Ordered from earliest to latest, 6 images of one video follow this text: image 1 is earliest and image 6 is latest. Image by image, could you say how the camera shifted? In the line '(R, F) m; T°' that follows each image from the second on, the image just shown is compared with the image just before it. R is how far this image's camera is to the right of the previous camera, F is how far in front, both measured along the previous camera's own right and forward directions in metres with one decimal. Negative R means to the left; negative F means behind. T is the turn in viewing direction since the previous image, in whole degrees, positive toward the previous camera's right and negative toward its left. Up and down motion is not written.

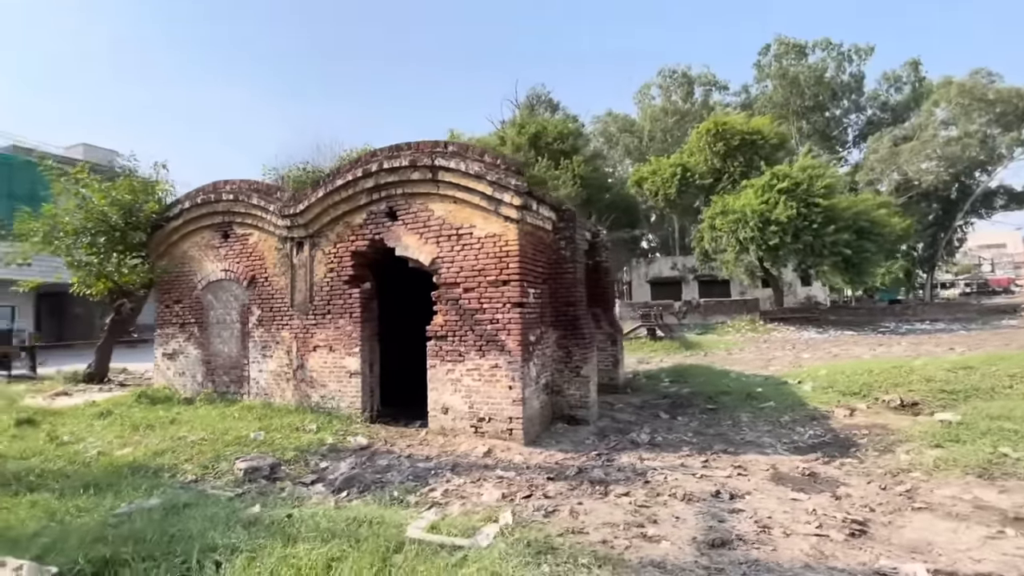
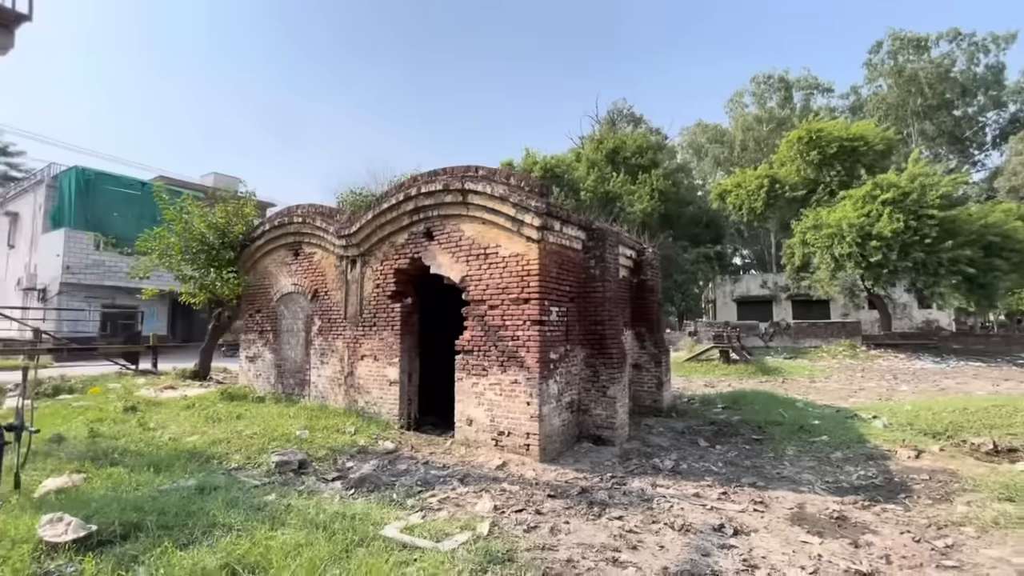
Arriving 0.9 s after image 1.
(+1.0, -0.1) m; -10°
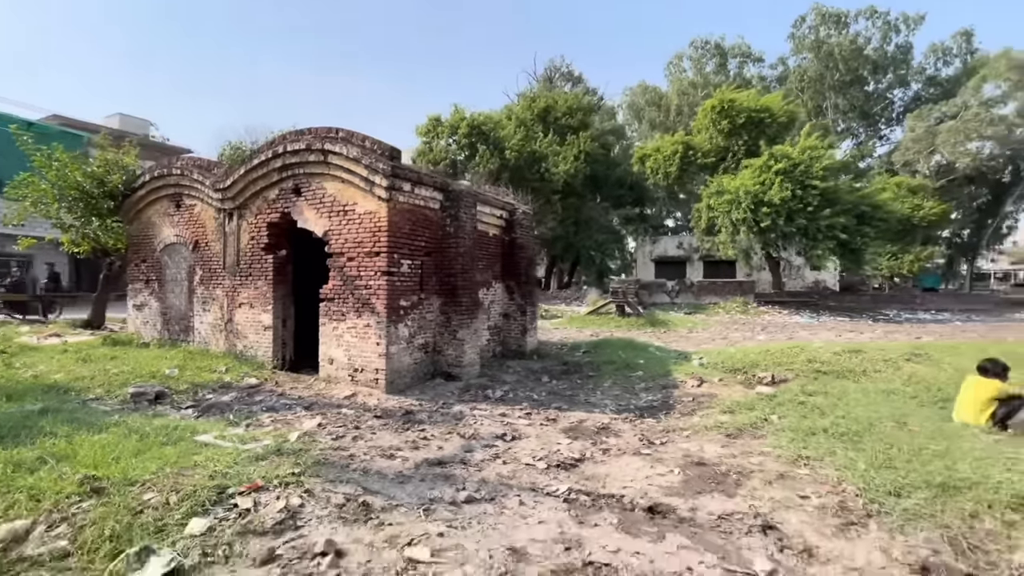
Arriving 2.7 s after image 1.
(+1.7, -1.1) m; +6°
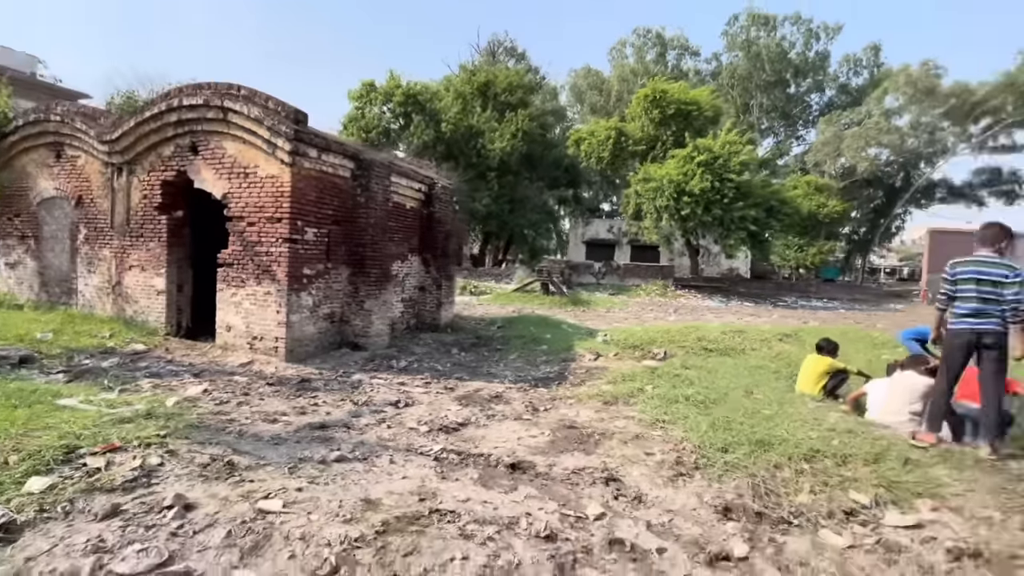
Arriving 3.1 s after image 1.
(+0.6, -0.3) m; +7°
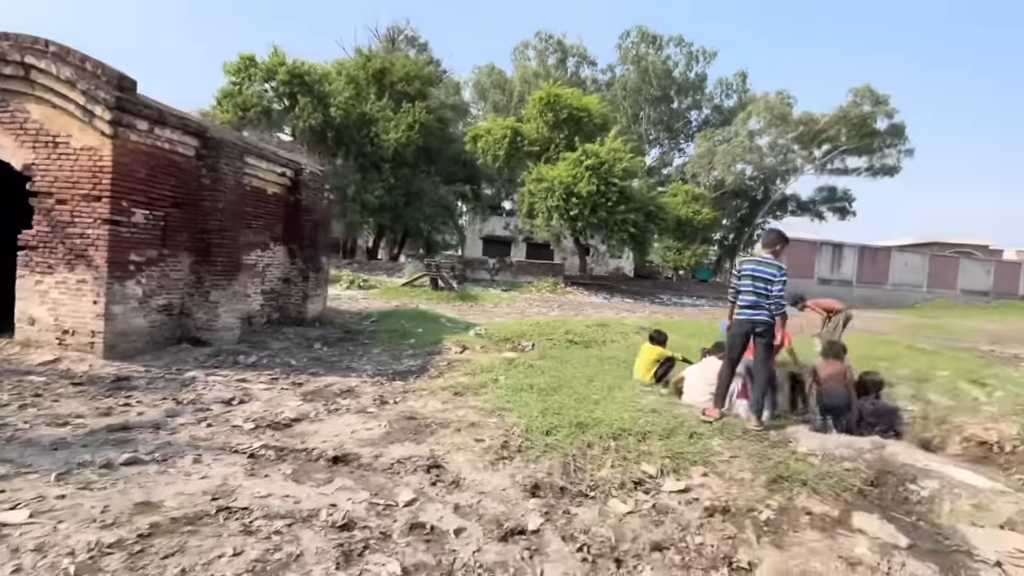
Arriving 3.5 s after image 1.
(+0.8, -0.1) m; +11°
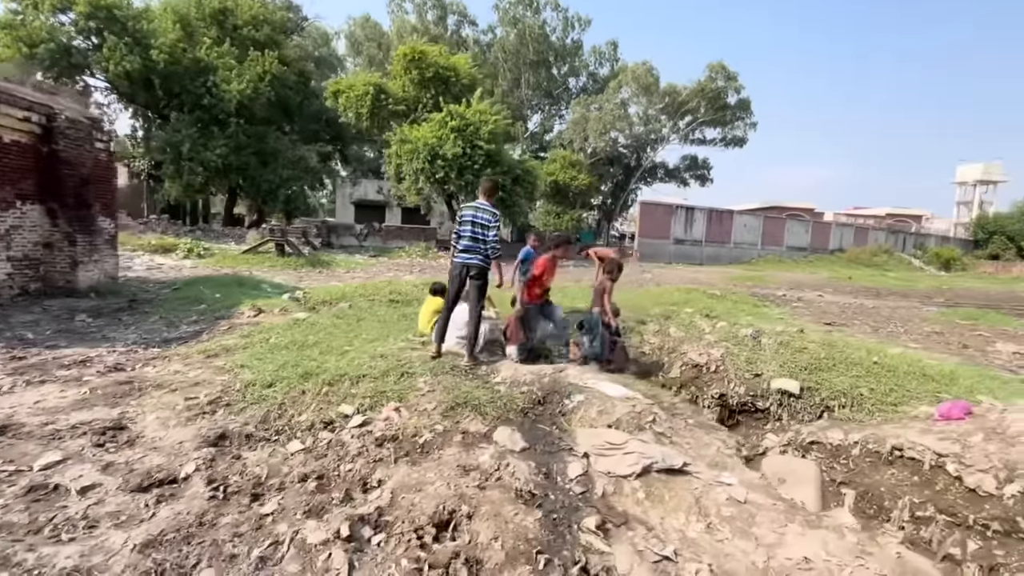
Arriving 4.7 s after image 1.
(+1.9, -0.3) m; +12°
